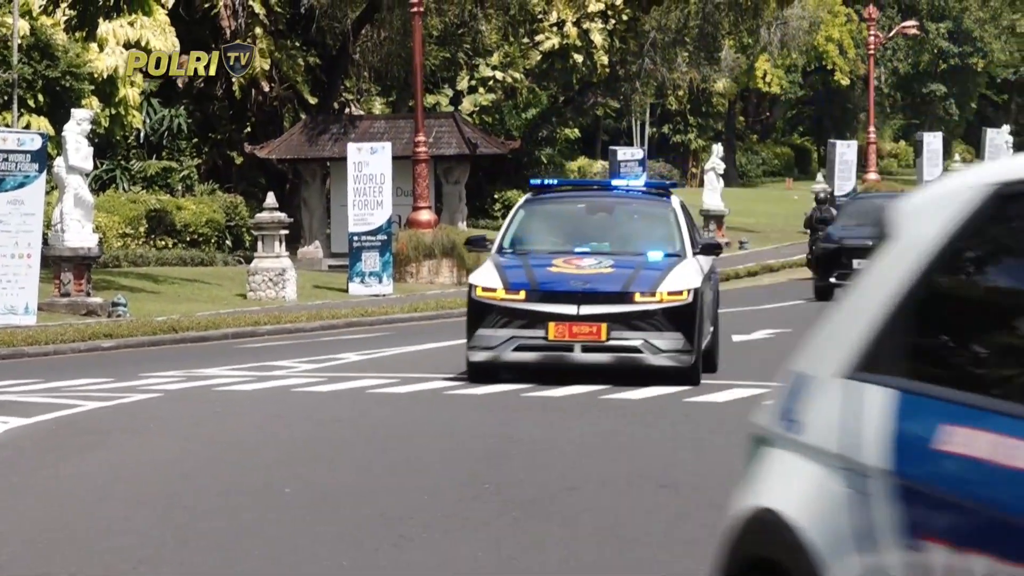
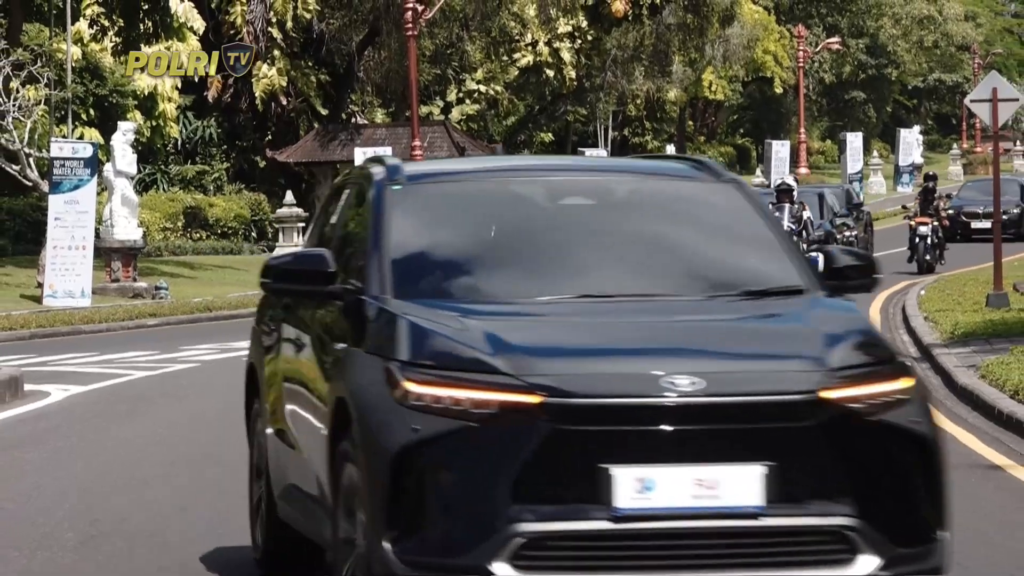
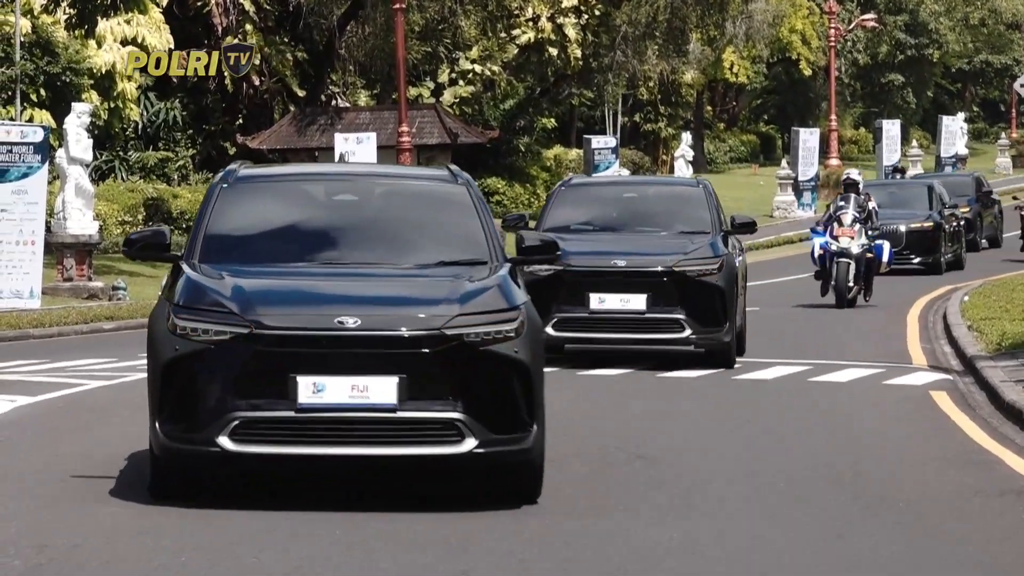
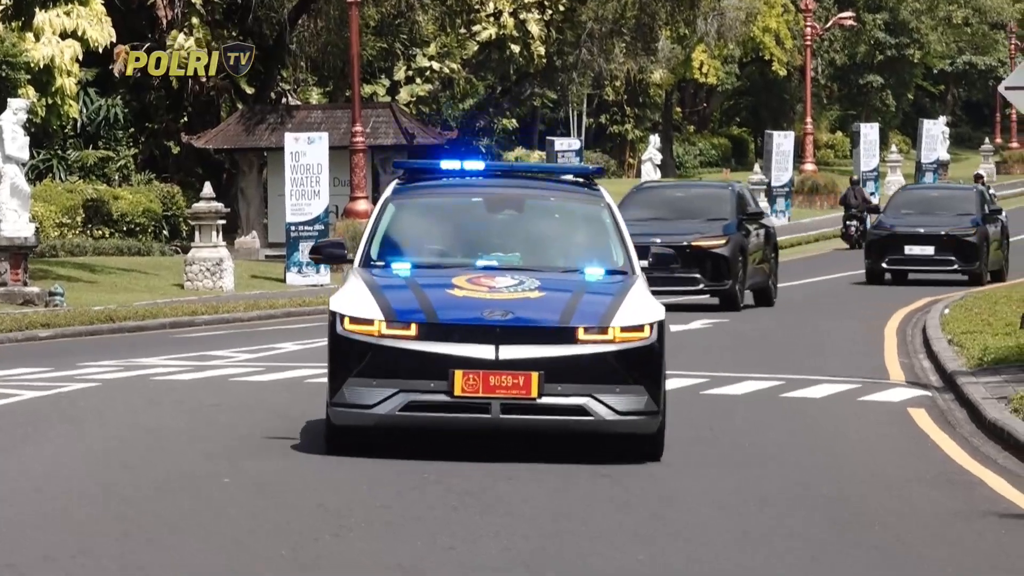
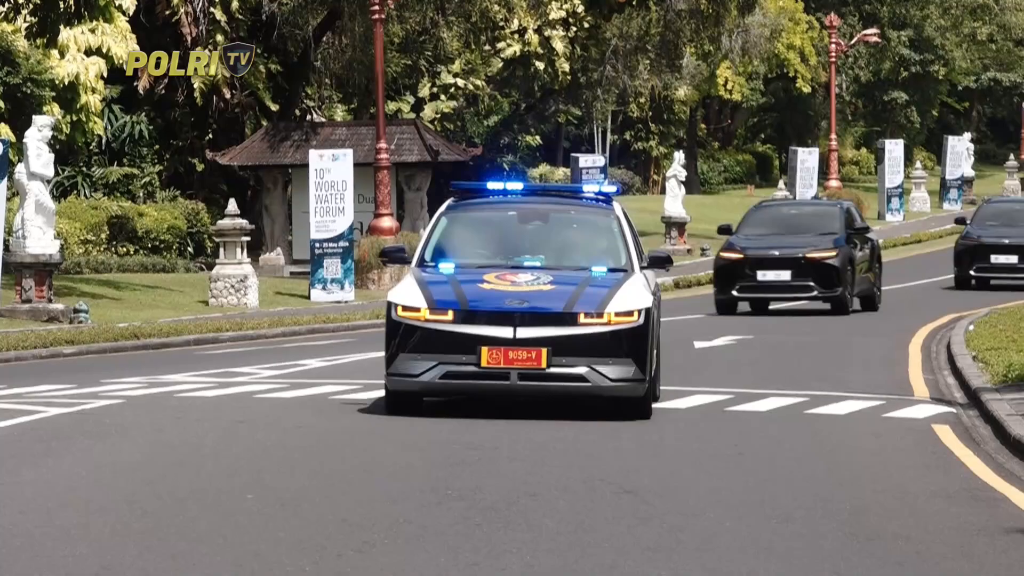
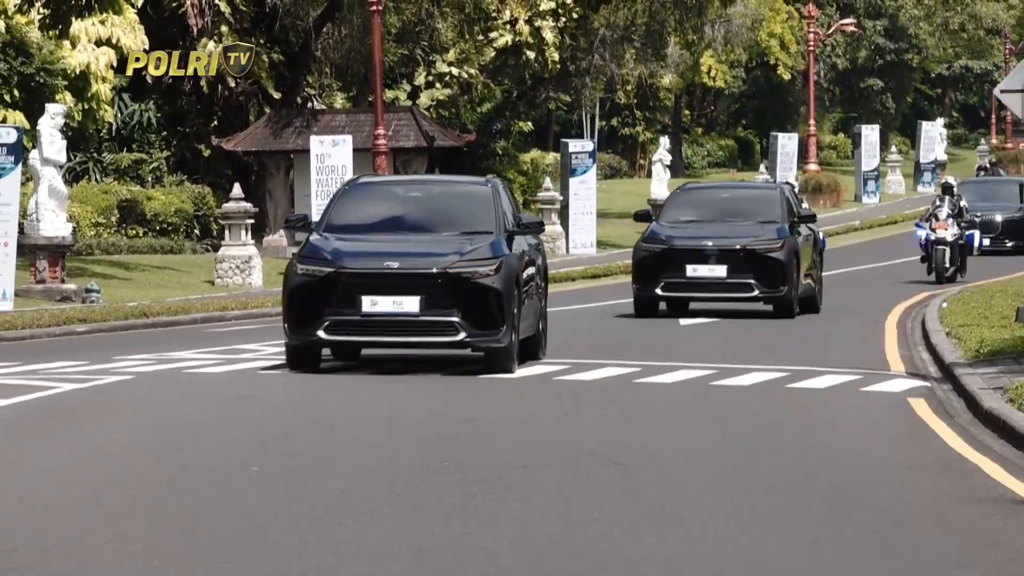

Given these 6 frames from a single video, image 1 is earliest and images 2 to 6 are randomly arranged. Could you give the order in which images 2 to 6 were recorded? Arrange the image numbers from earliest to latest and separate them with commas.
5, 4, 6, 3, 2
